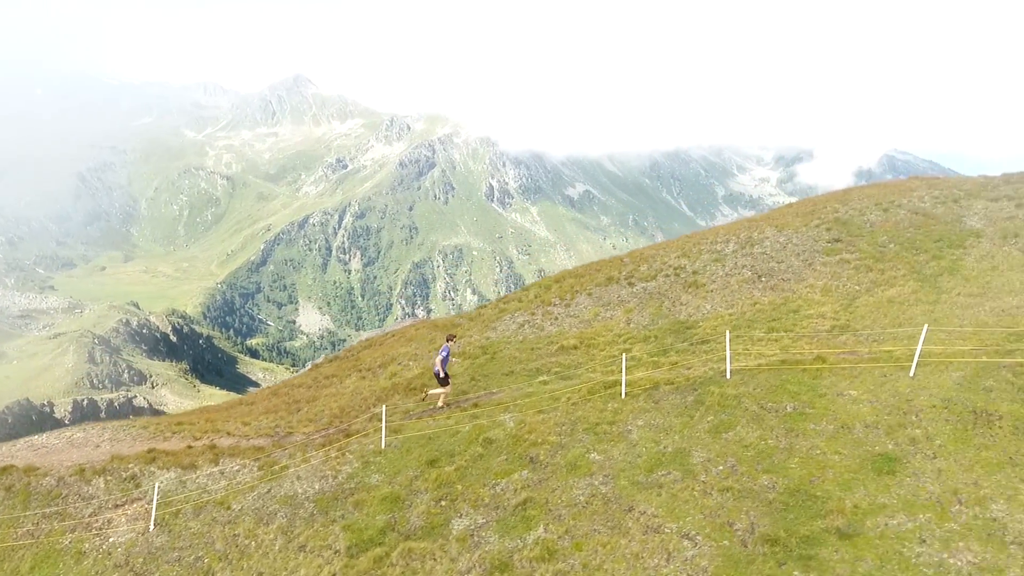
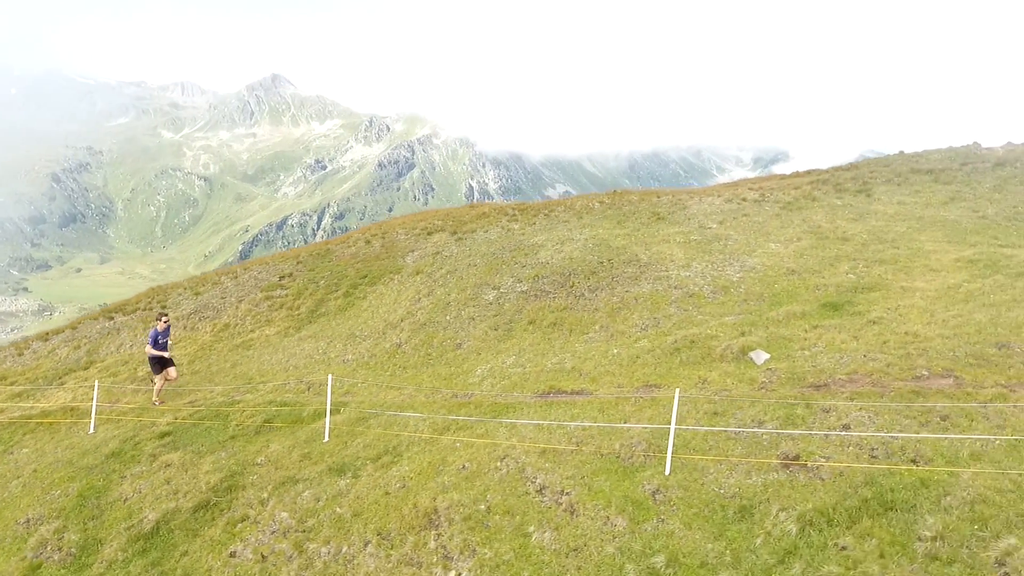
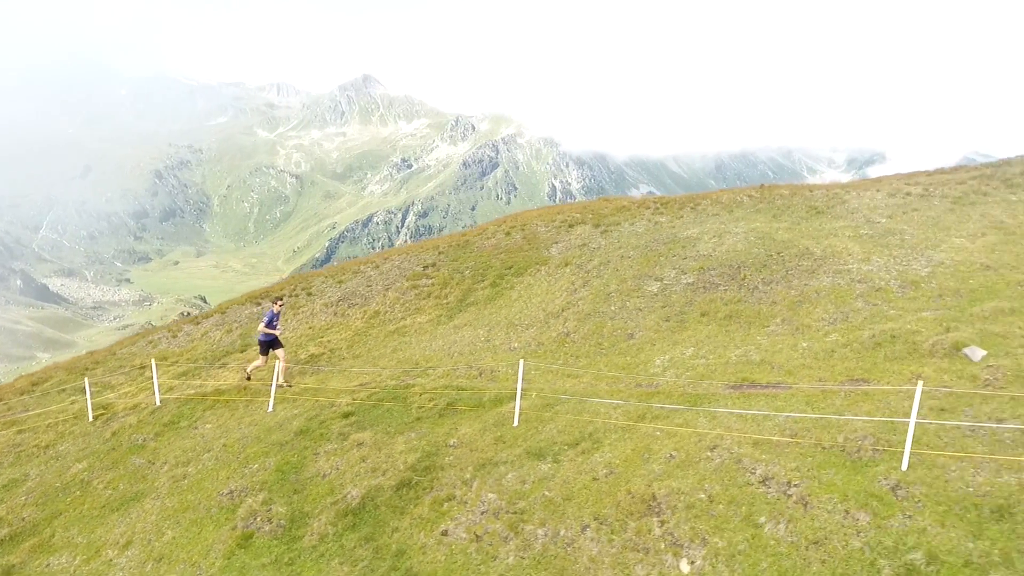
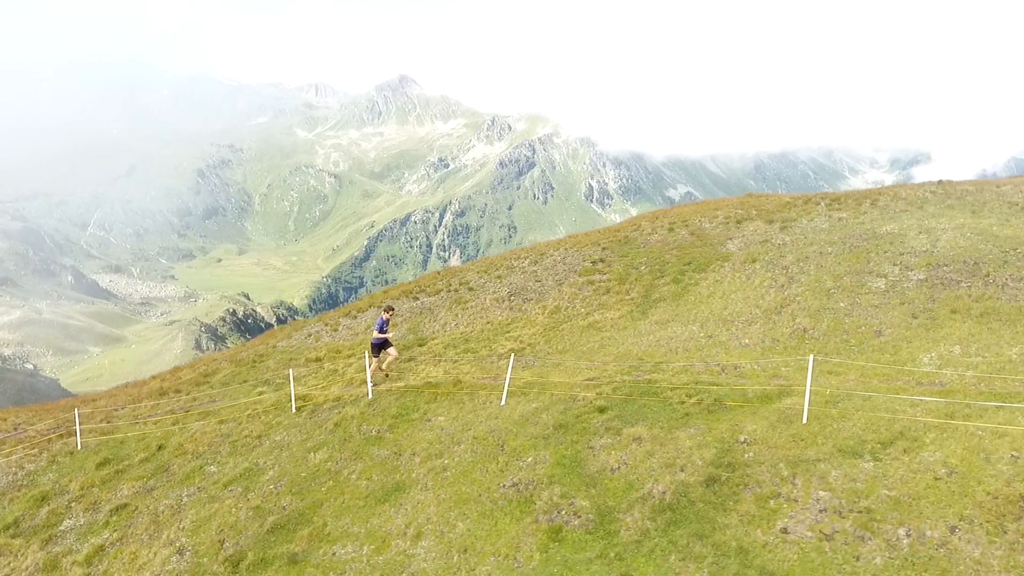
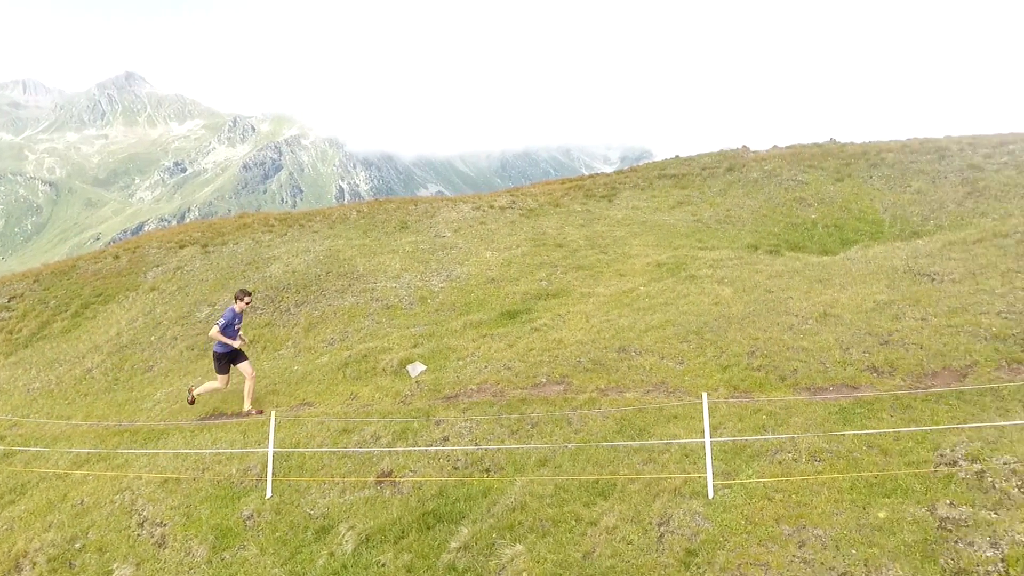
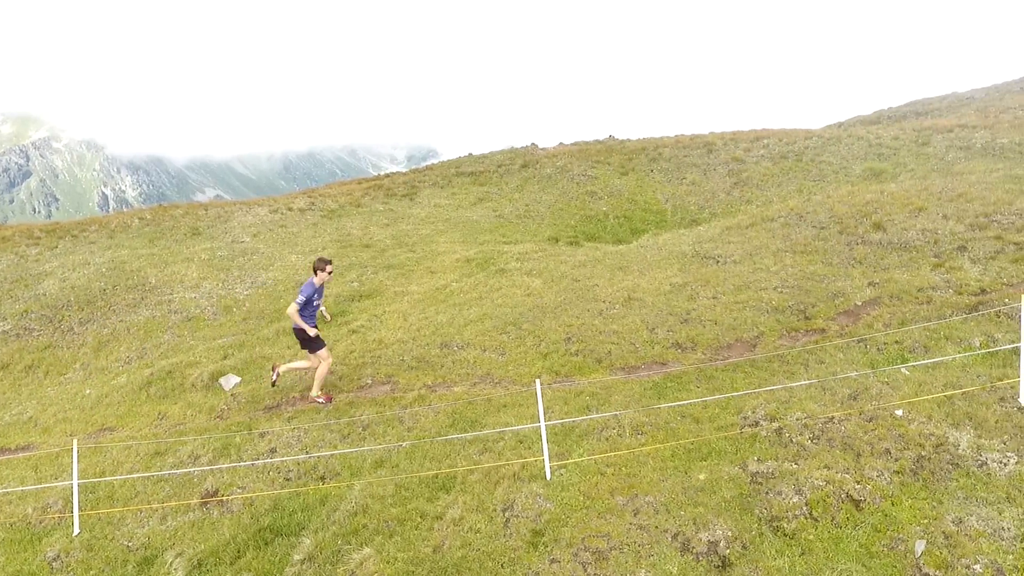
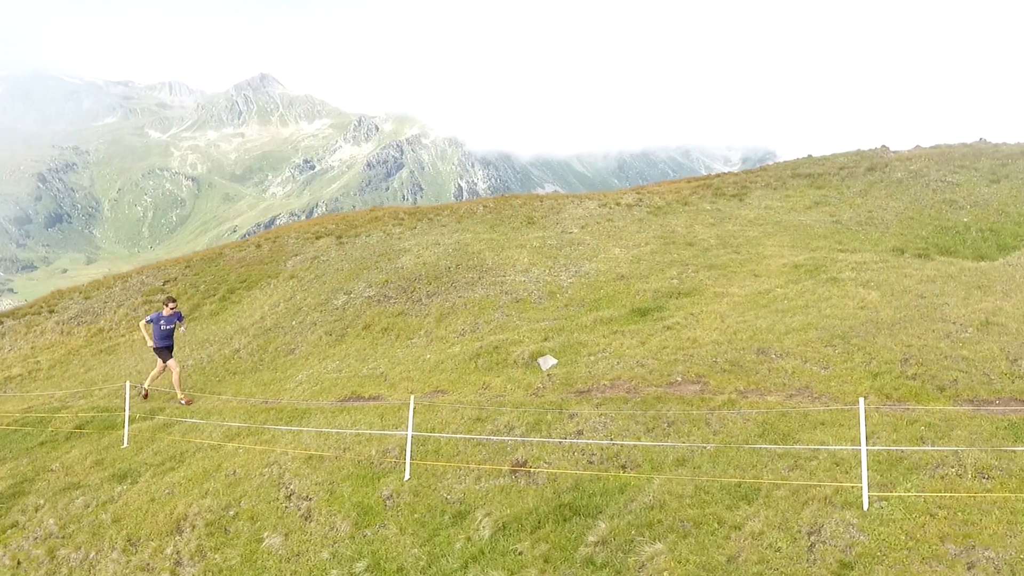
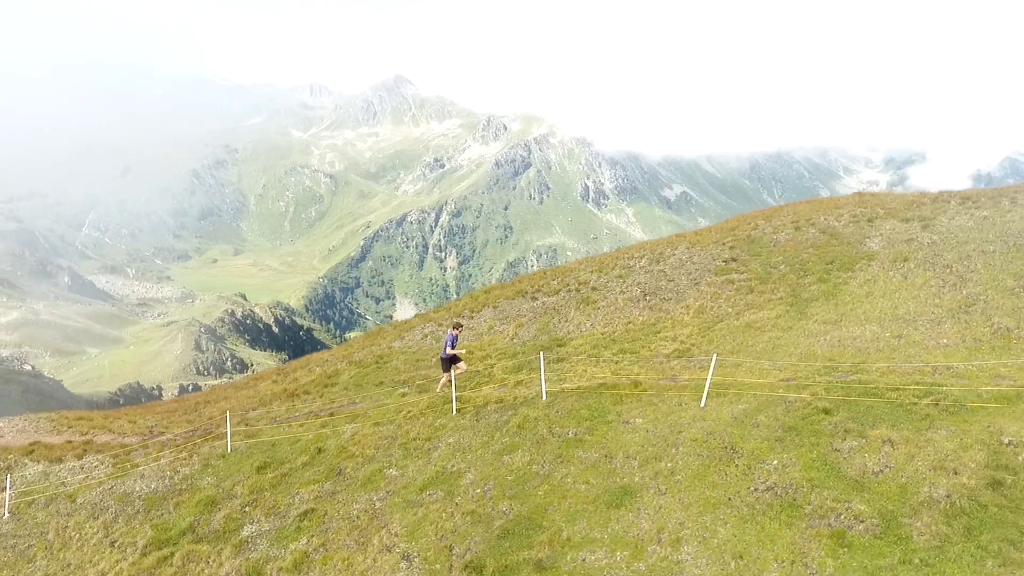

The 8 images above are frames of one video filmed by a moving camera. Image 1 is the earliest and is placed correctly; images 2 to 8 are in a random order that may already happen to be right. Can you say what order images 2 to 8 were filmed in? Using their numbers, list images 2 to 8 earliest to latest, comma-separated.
8, 4, 3, 2, 7, 5, 6
